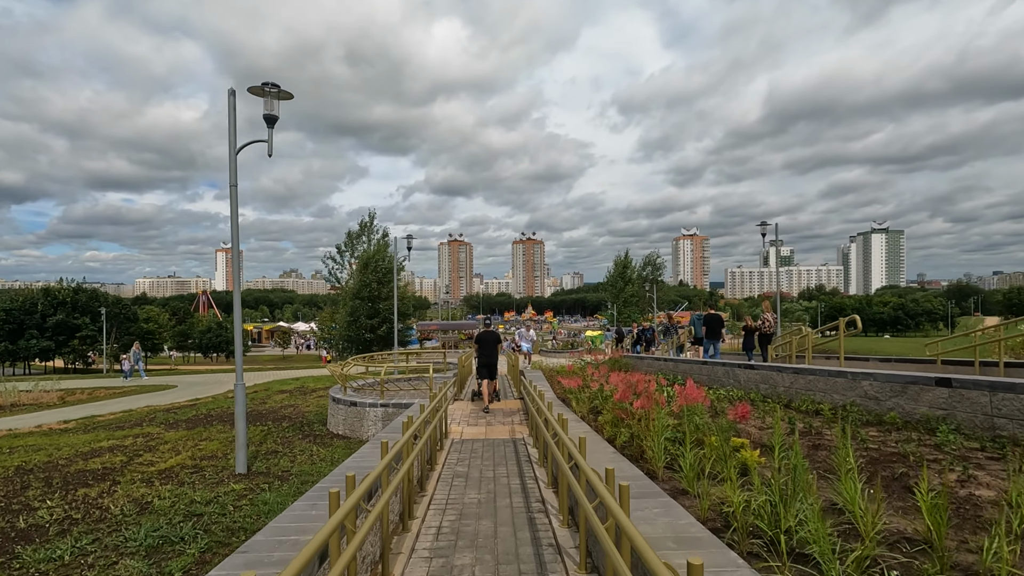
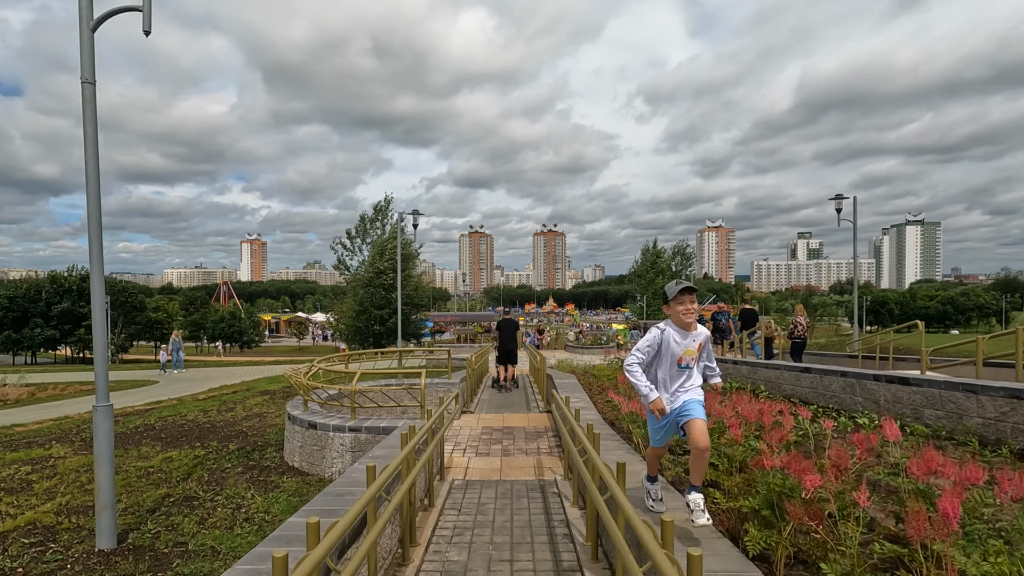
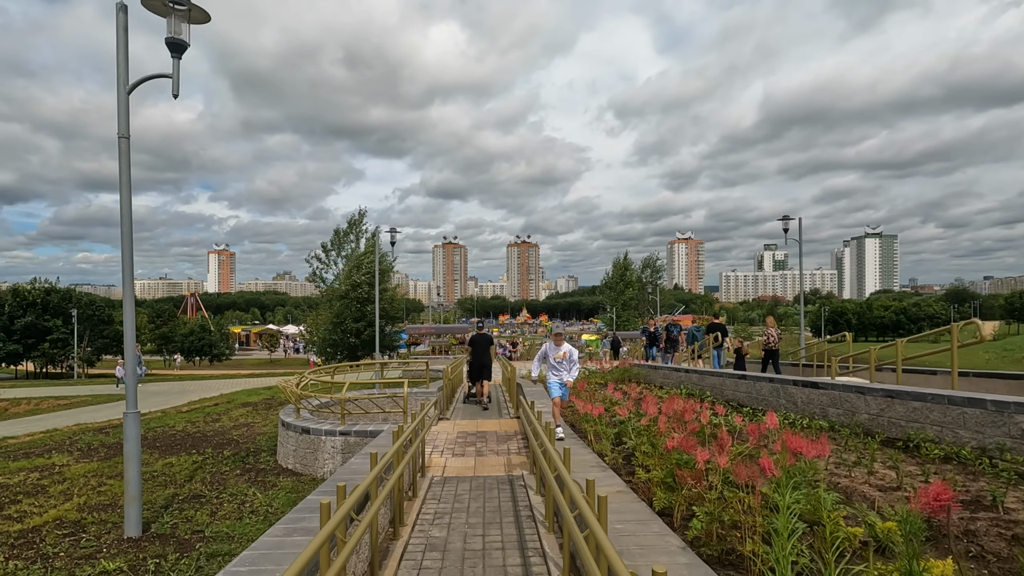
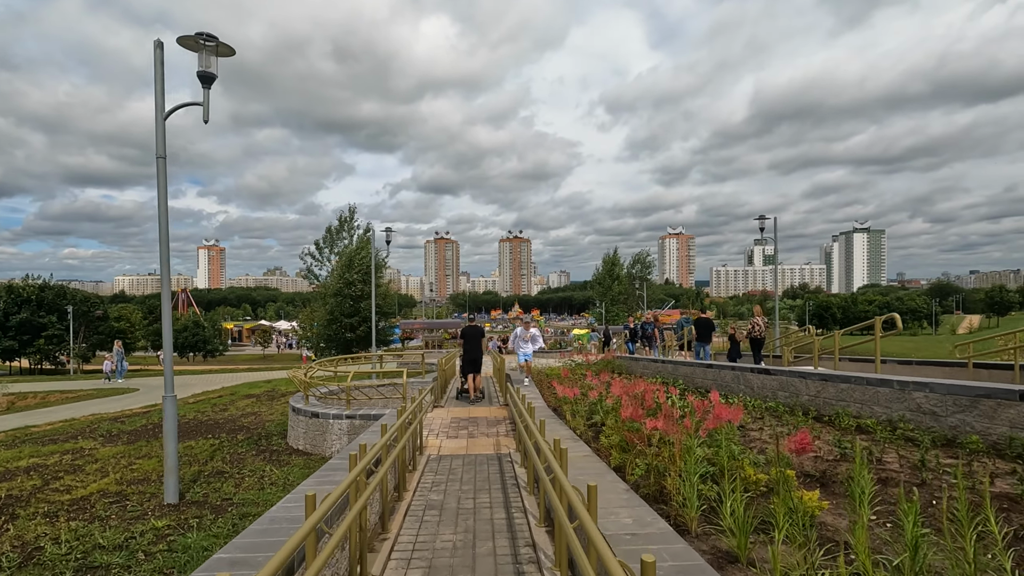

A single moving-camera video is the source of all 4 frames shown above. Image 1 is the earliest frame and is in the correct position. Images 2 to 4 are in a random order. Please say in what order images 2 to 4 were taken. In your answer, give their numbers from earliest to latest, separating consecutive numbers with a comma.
4, 3, 2
